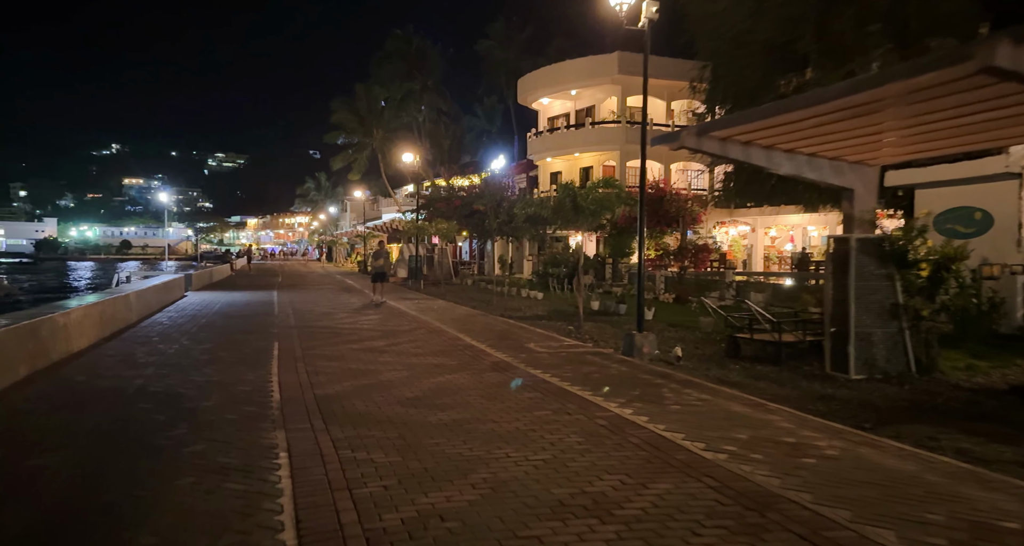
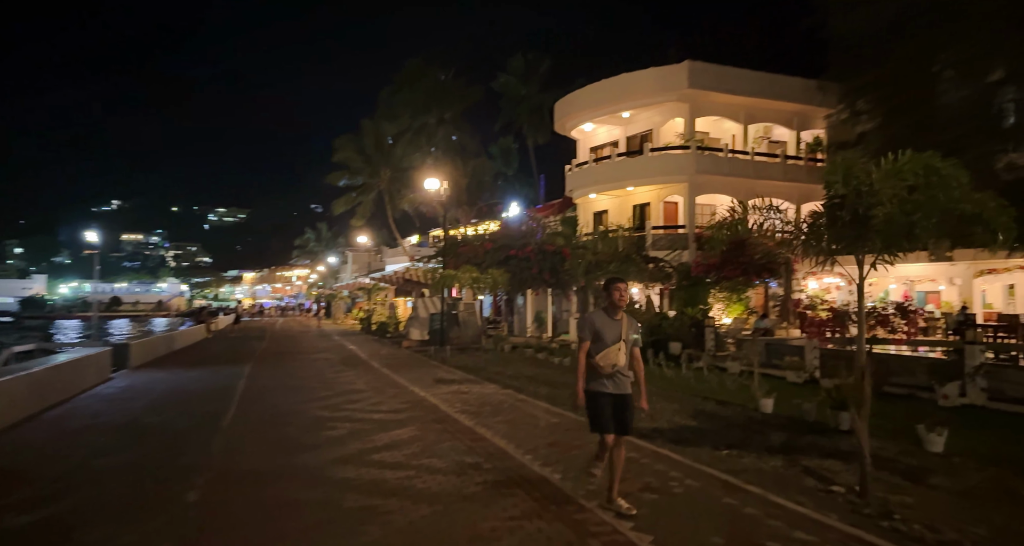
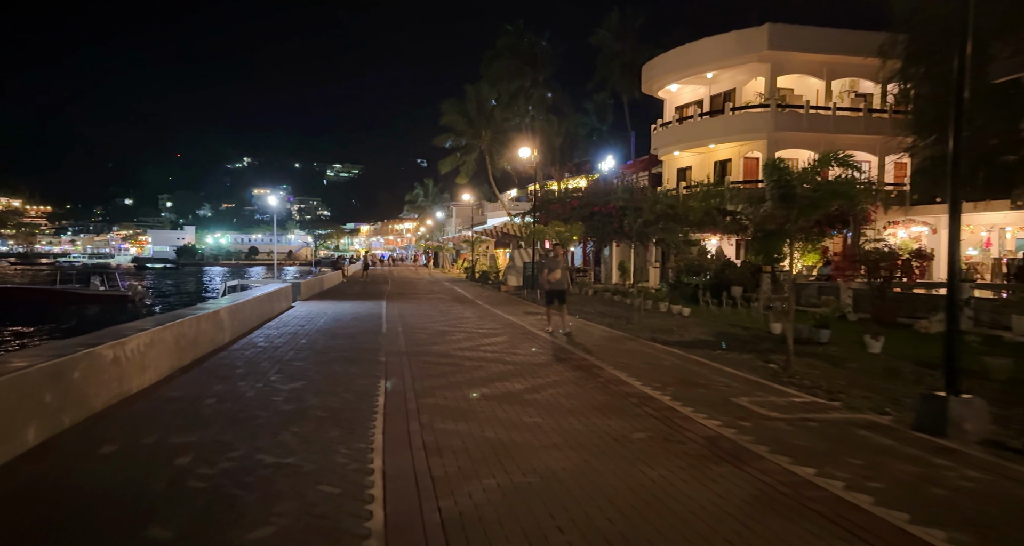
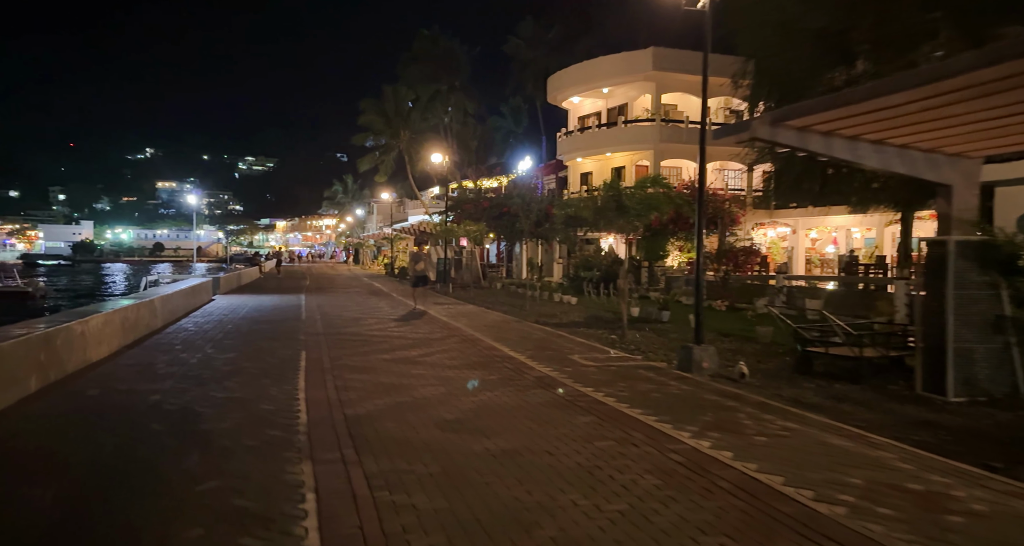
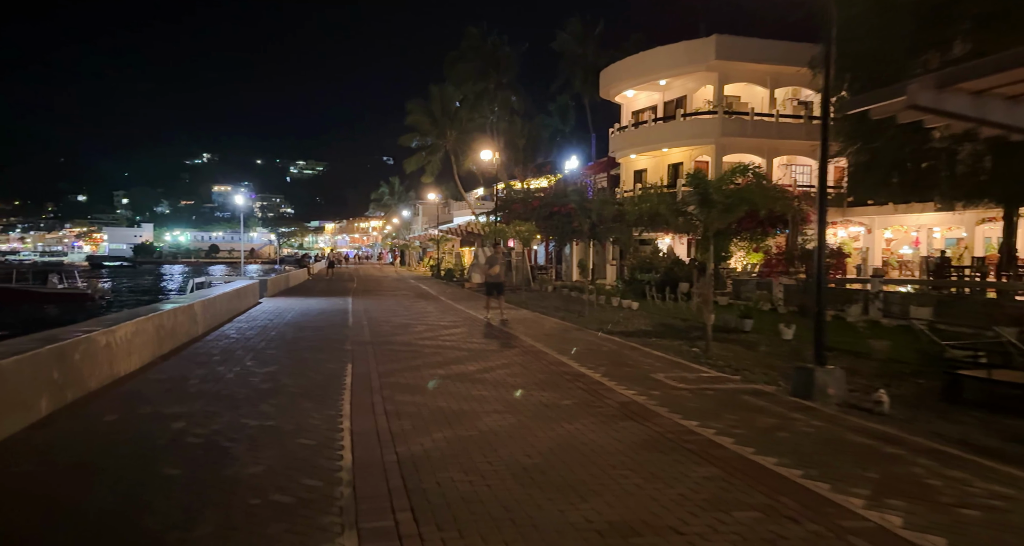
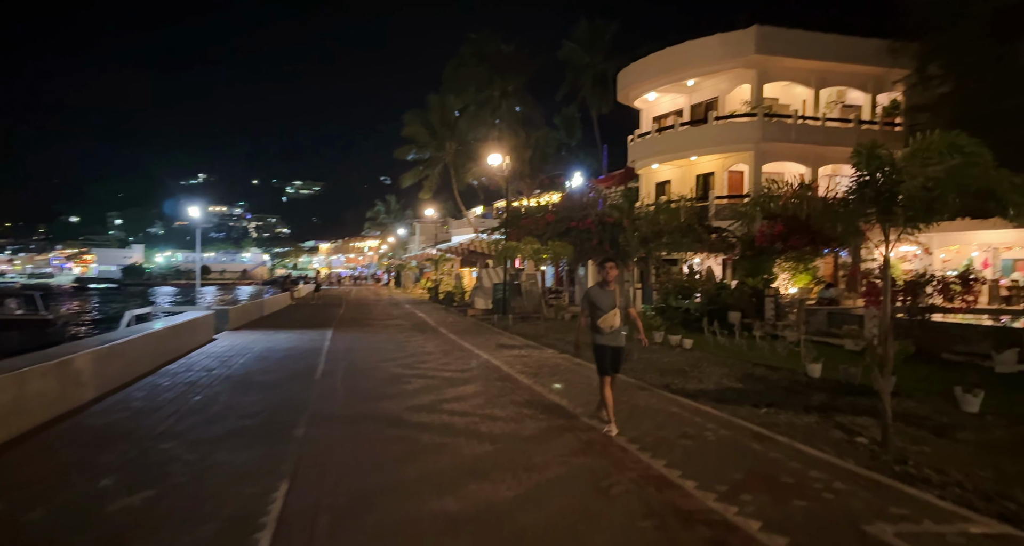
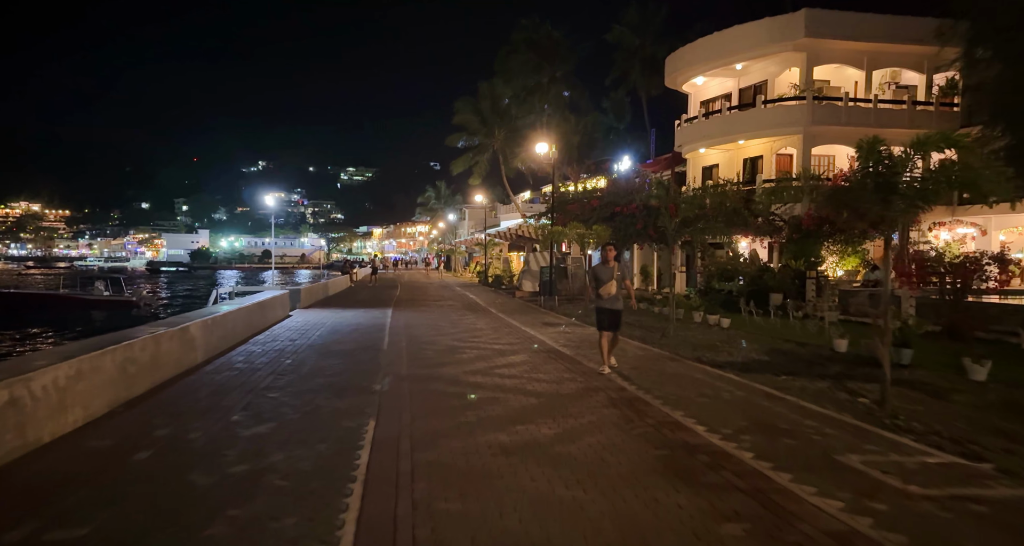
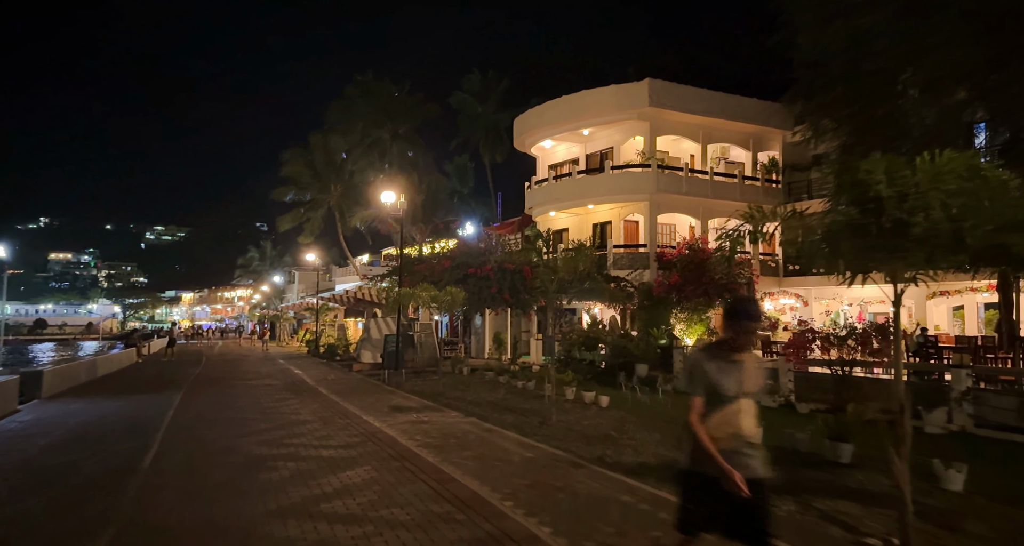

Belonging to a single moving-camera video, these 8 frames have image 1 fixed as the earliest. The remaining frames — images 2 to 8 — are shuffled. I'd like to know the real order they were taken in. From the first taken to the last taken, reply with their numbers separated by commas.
4, 5, 3, 7, 6, 2, 8
